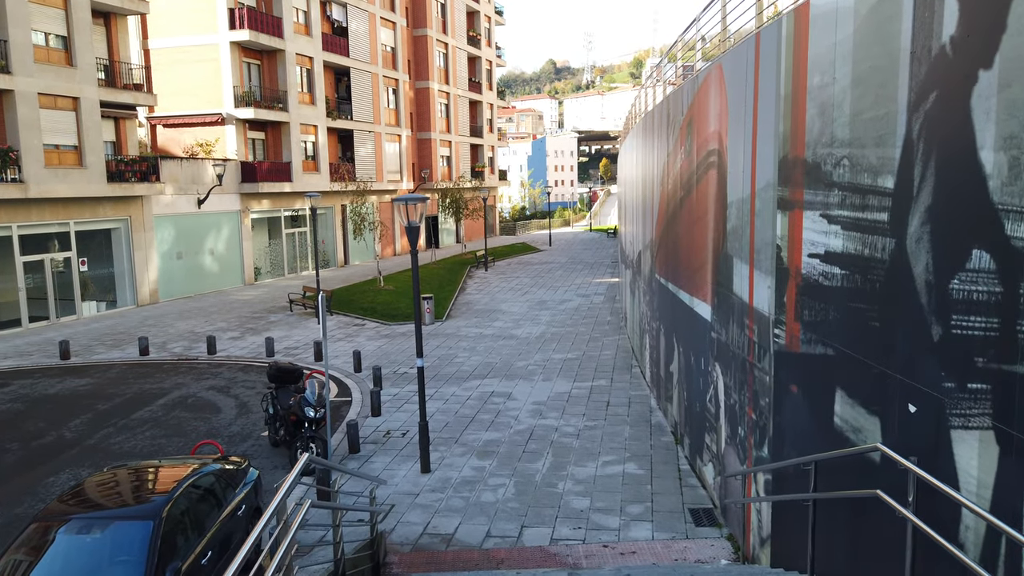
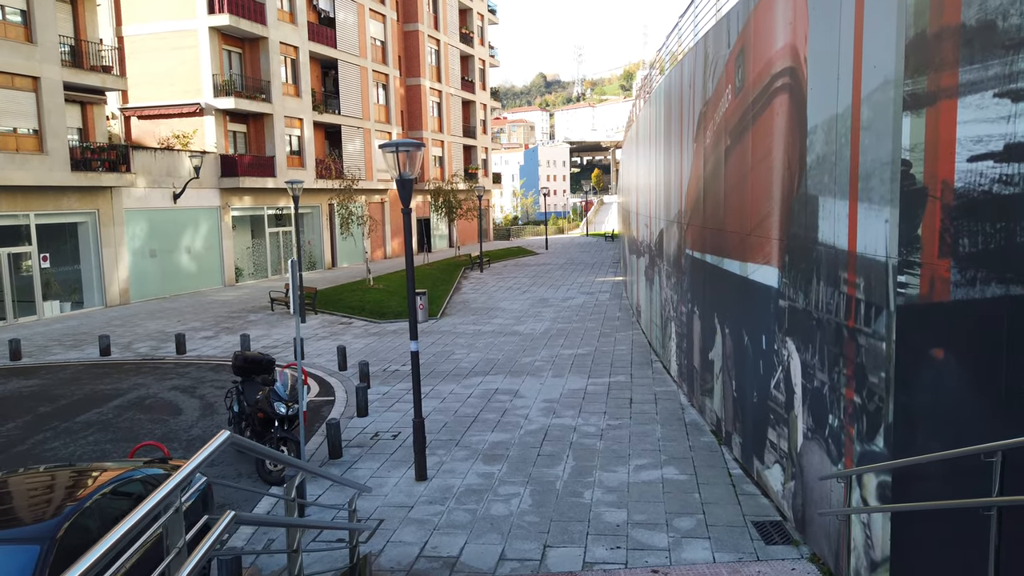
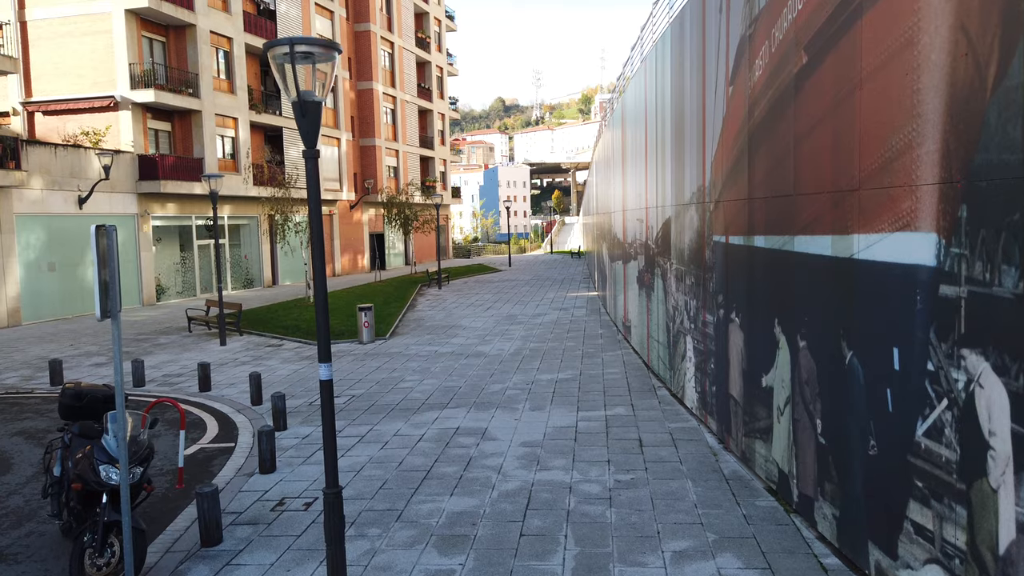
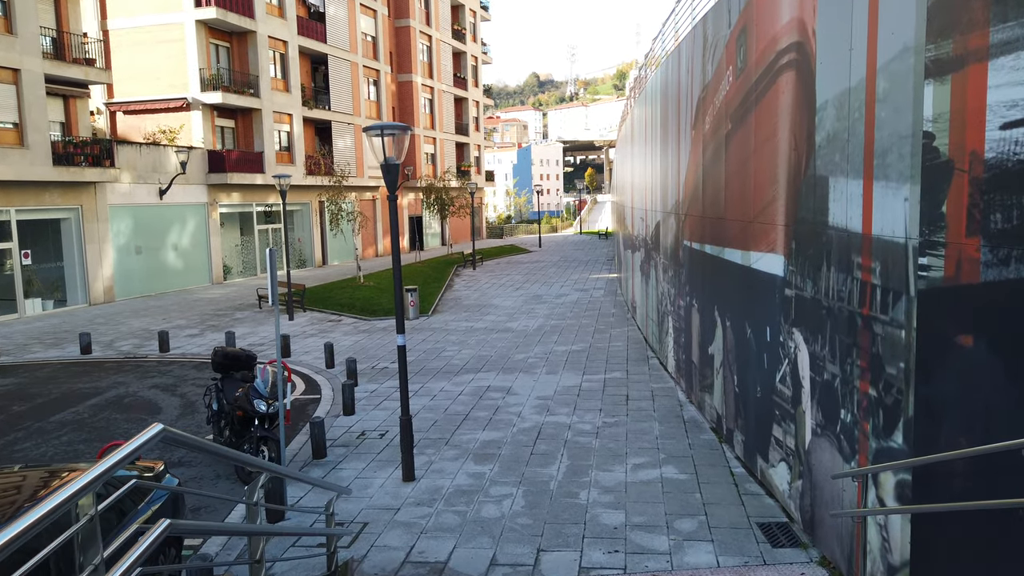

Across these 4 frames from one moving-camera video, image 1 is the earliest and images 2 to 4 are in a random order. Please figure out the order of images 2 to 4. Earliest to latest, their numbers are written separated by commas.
2, 4, 3
